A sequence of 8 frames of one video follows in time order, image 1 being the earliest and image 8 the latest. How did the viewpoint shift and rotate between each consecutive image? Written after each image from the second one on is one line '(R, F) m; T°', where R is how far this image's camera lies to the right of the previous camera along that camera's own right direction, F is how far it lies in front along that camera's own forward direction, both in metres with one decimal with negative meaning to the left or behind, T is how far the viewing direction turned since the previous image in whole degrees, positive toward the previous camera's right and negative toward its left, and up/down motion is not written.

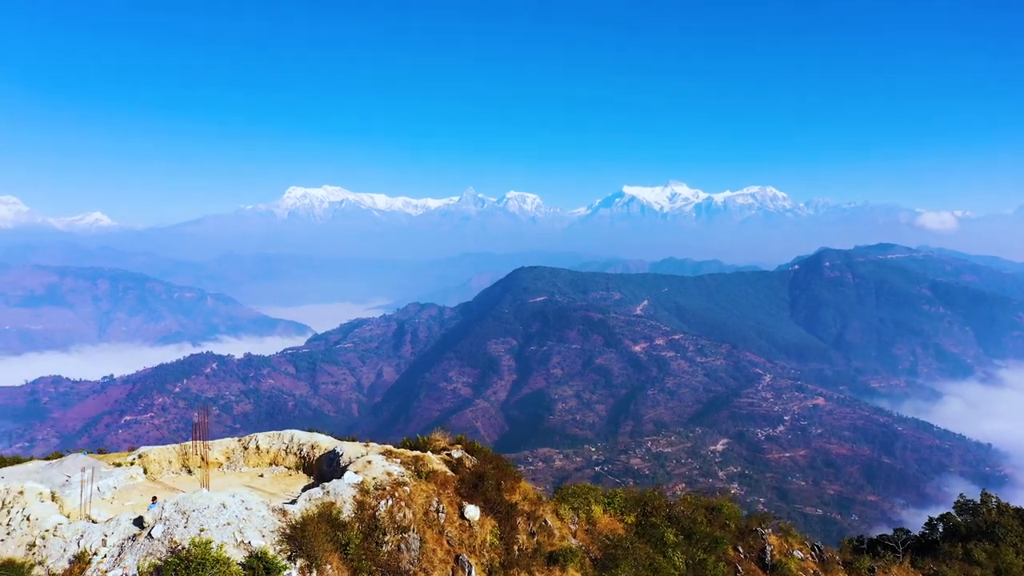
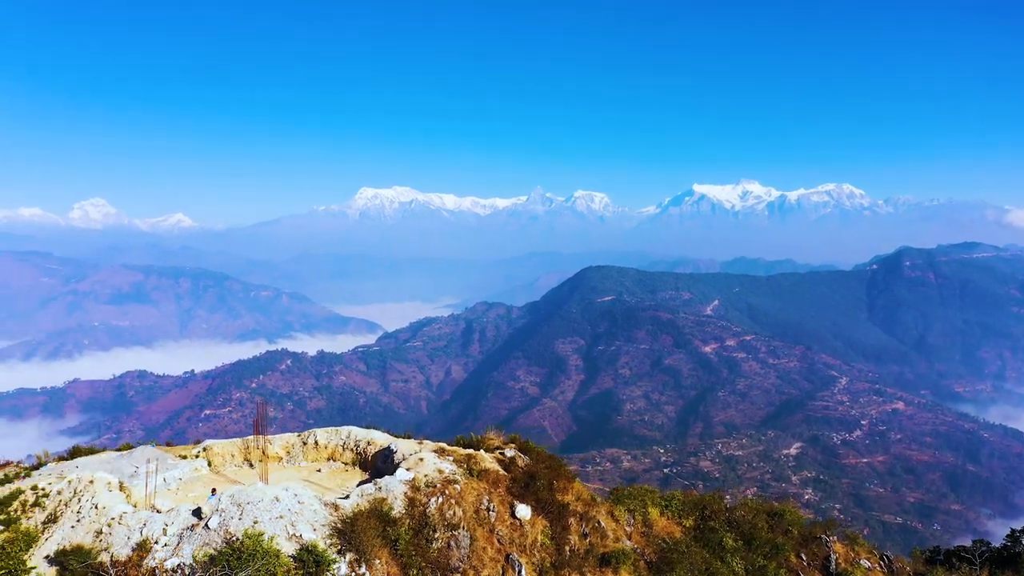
(0.0, +0.4) m; -5°
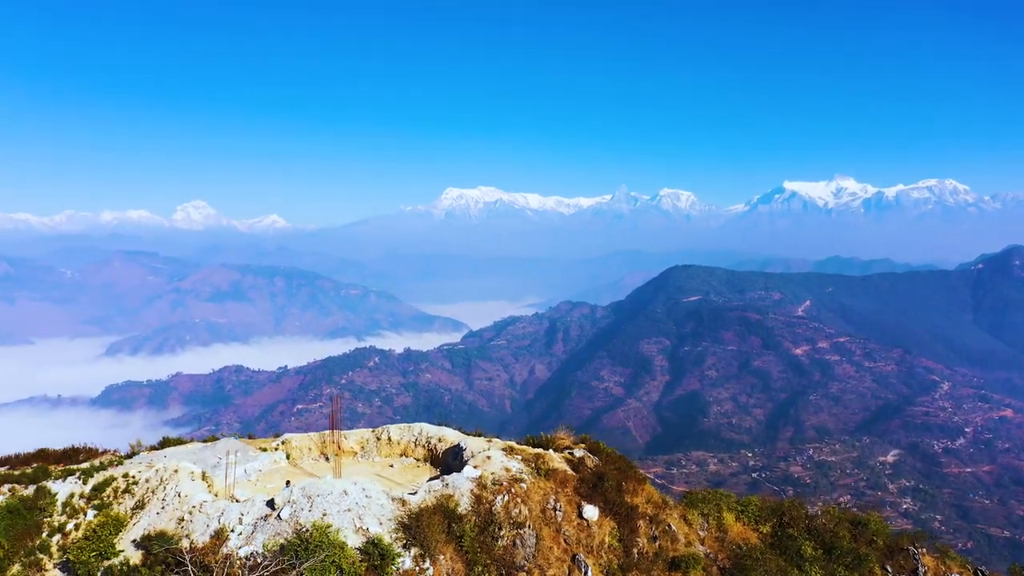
(-0.1, +0.3) m; -6°
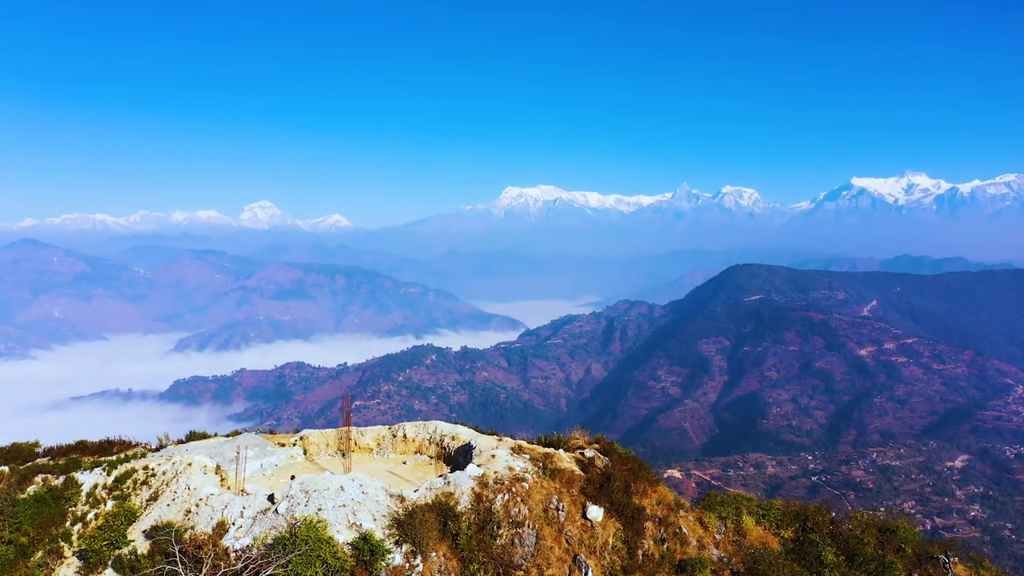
(+0.7, +0.1) m; -3°
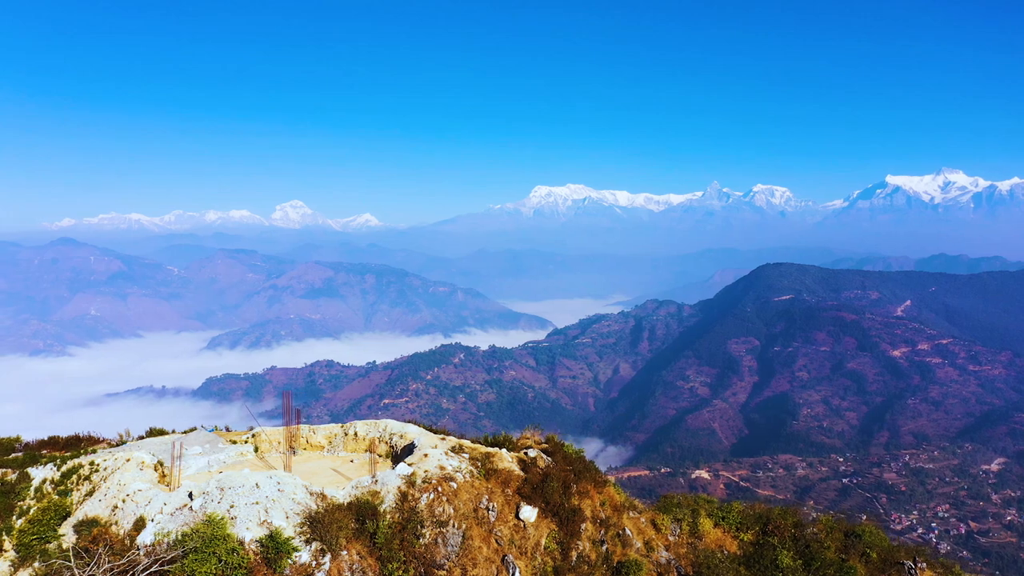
(+1.6, 0.0) m; -1°
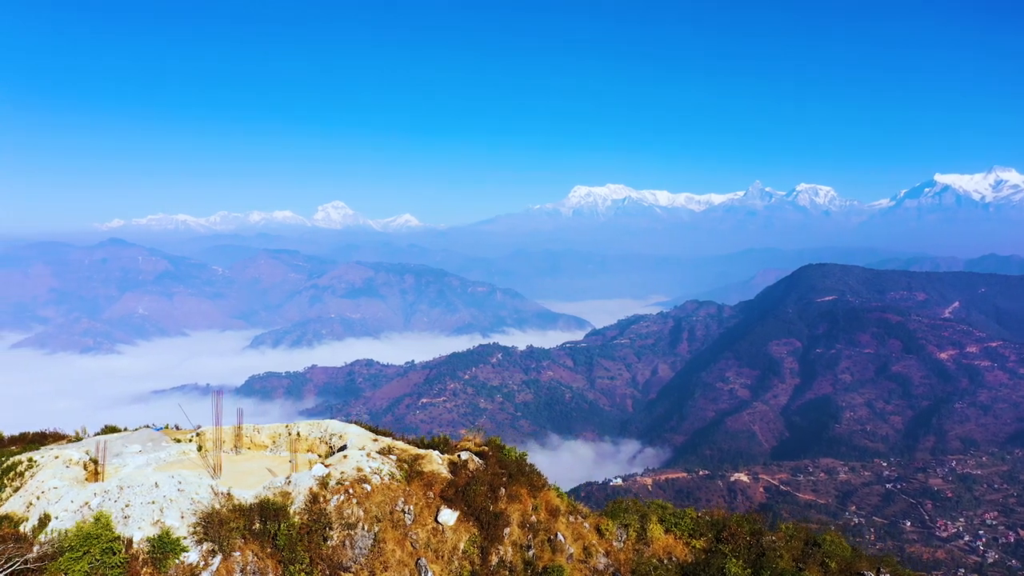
(+2.0, +0.1) m; -1°
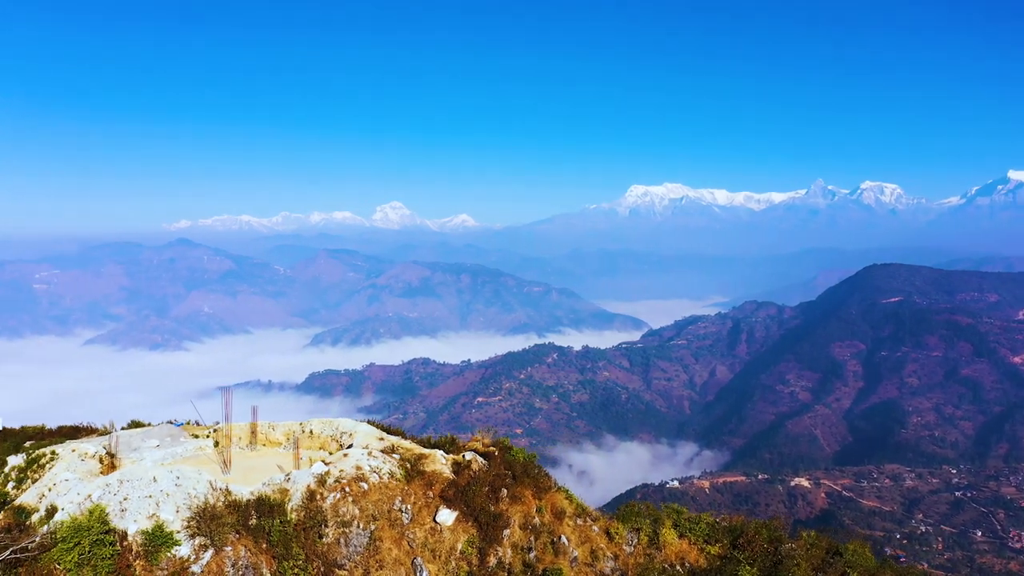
(+0.8, +0.2) m; -4°
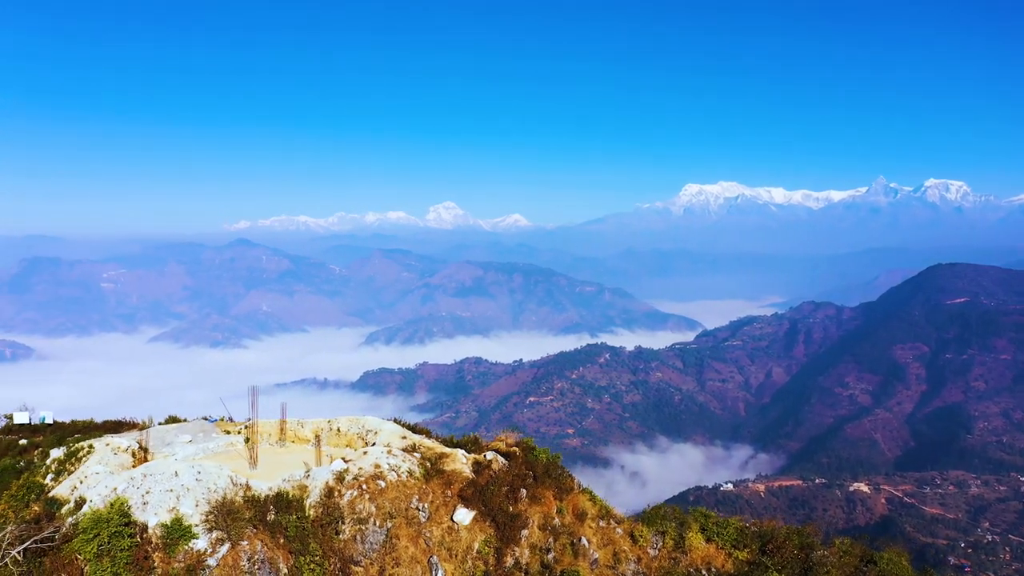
(+0.4, +0.2) m; -4°
